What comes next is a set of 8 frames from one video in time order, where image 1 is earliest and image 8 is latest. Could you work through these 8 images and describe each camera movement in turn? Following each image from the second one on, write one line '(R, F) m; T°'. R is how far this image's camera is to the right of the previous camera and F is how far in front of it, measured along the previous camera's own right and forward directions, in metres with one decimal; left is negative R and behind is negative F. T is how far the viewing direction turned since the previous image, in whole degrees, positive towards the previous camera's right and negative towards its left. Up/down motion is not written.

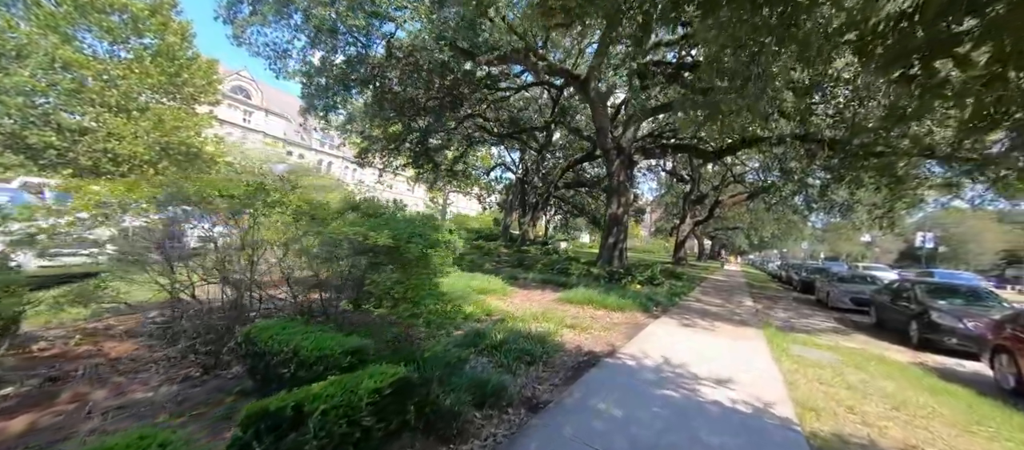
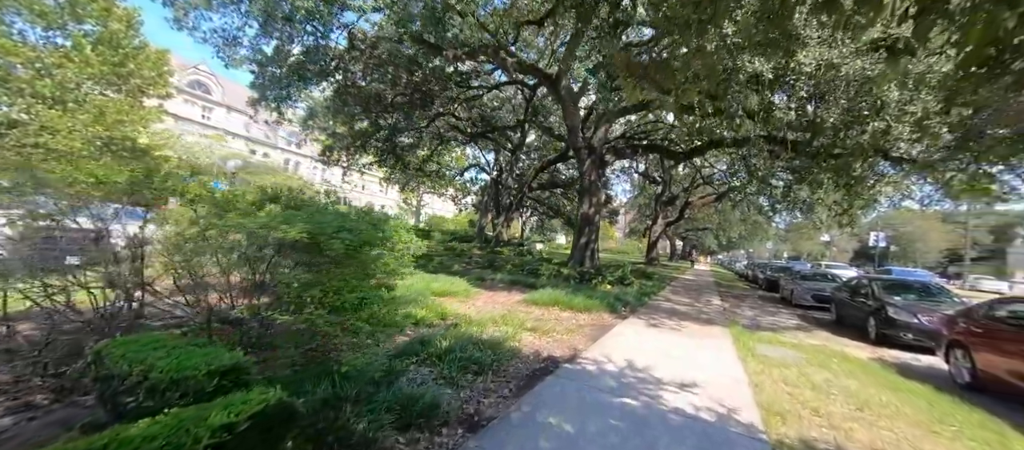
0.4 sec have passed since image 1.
(+0.3, +0.4) m; +4°
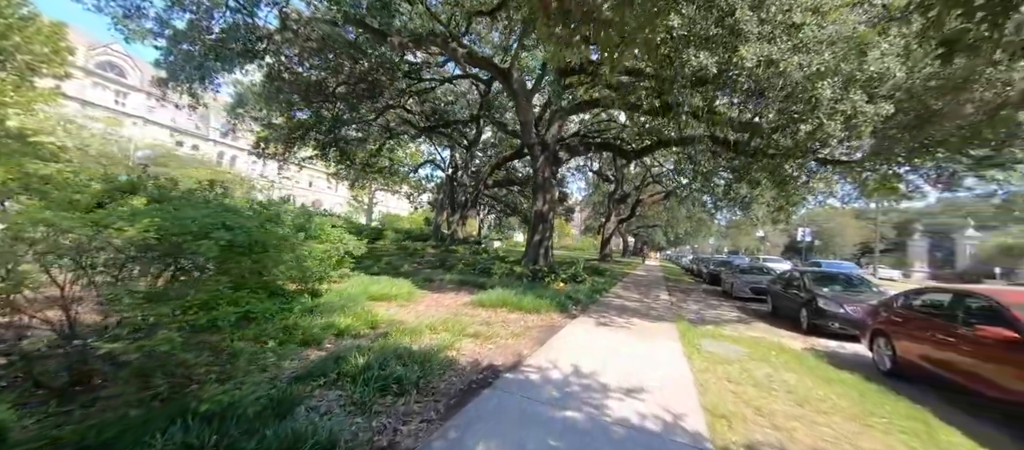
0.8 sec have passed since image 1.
(+0.3, +0.4) m; +7°
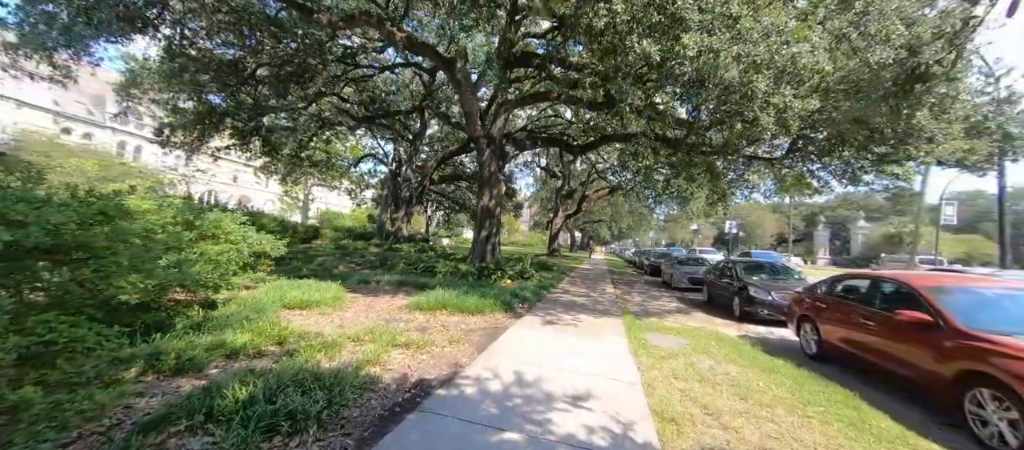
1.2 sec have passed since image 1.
(+0.2, +0.4) m; +8°
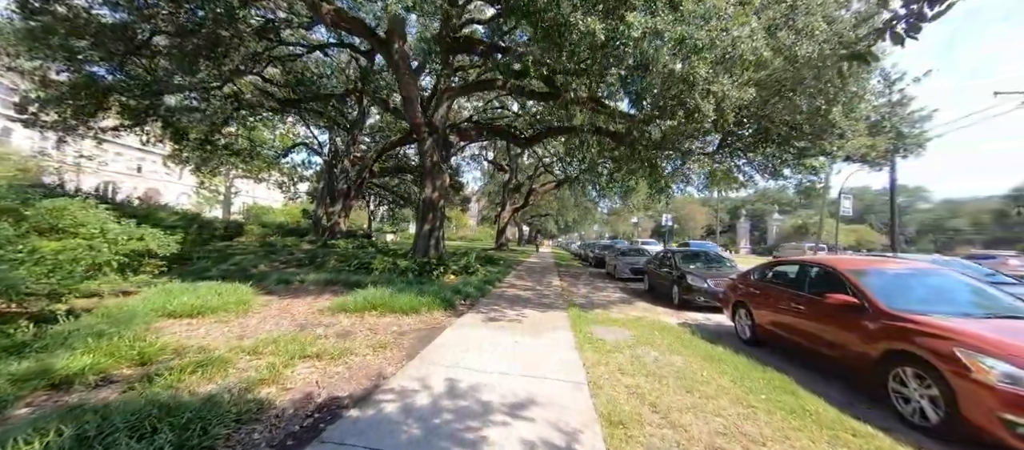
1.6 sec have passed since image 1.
(+0.2, +0.4) m; +8°
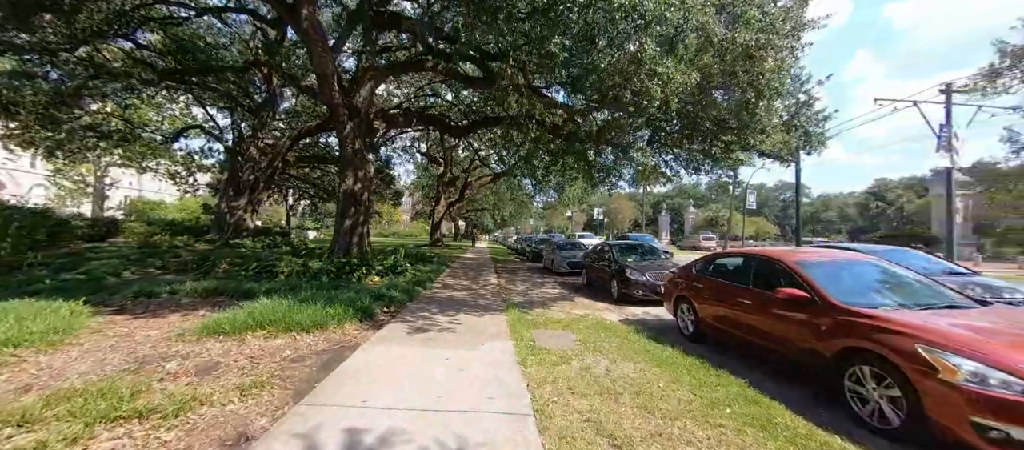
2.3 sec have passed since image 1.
(+0.1, +0.7) m; +10°
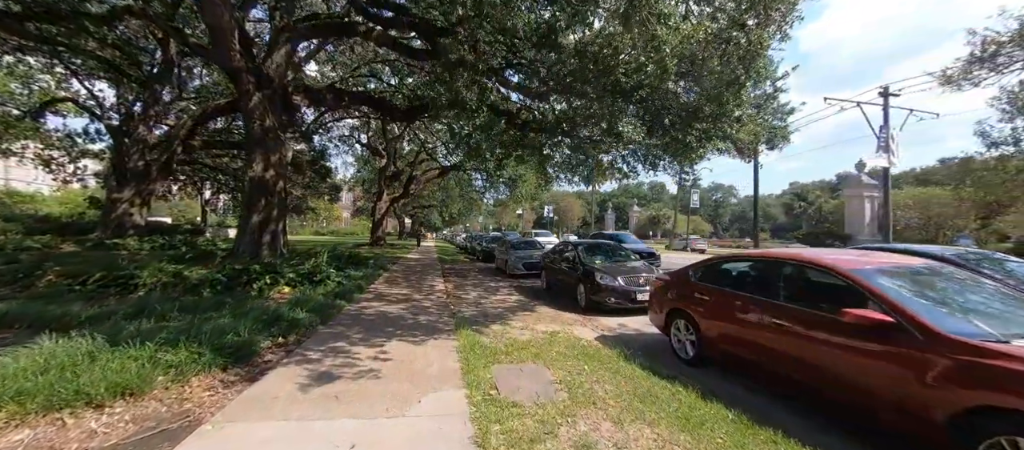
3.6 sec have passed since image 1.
(0.0, +1.4) m; +8°
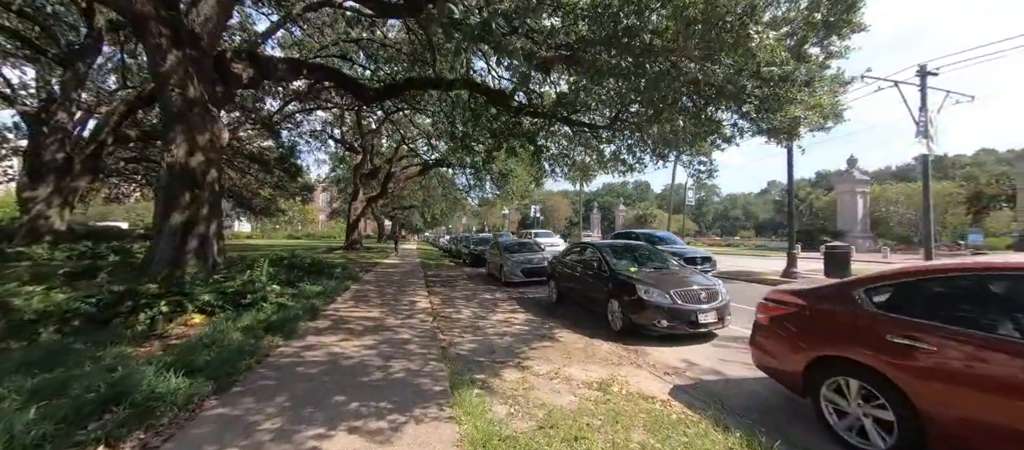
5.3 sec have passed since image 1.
(-0.4, +2.0) m; +3°
